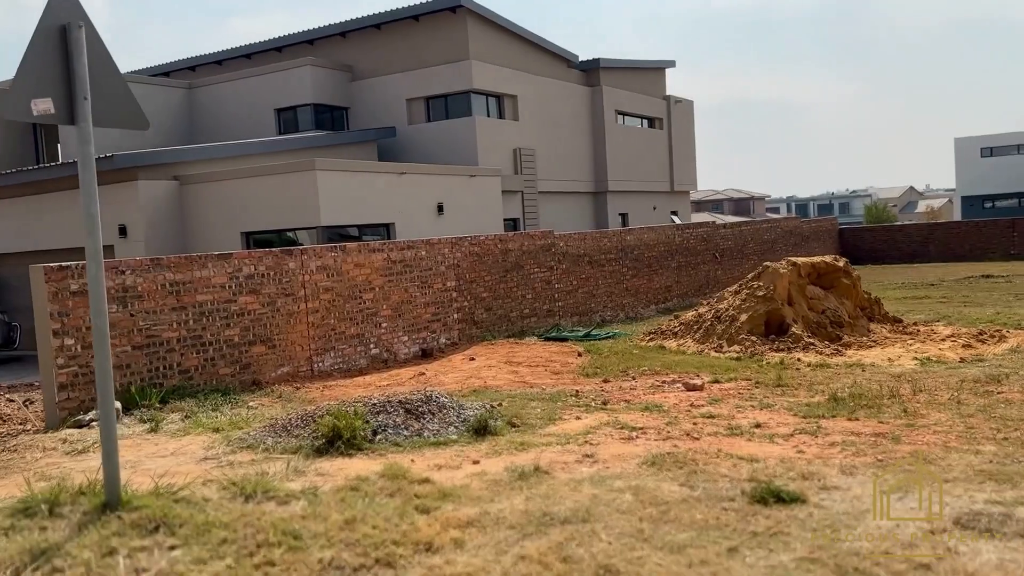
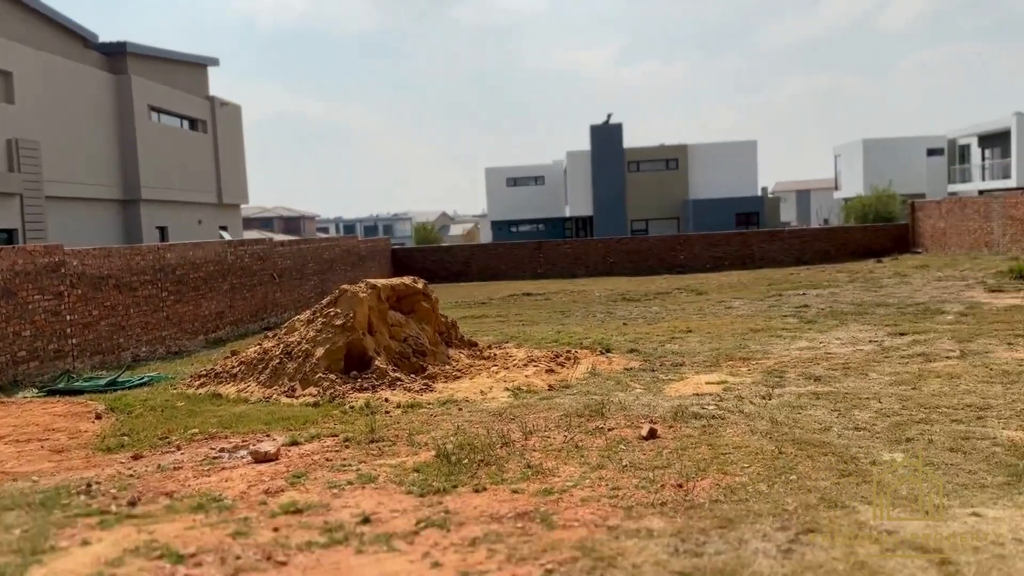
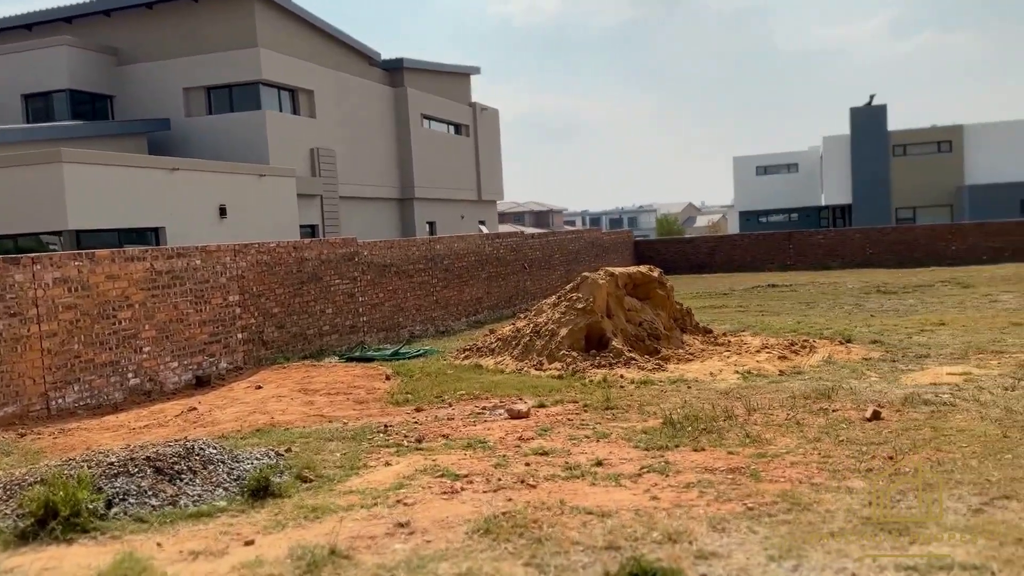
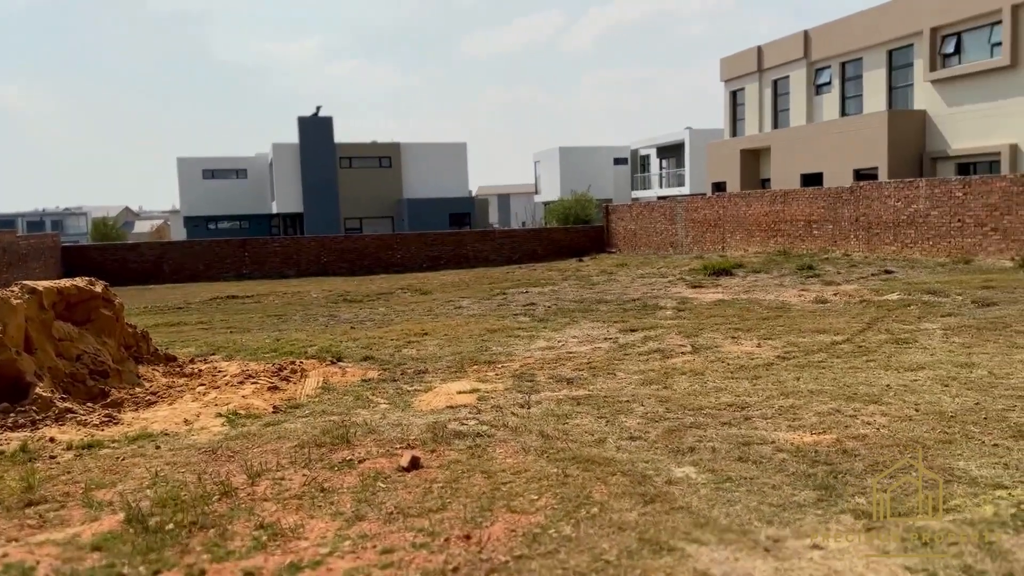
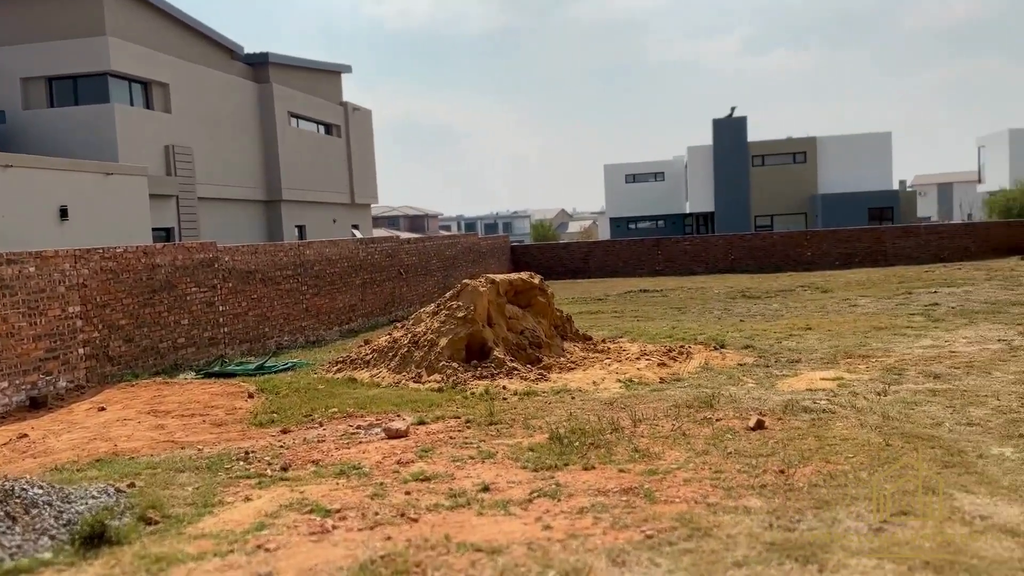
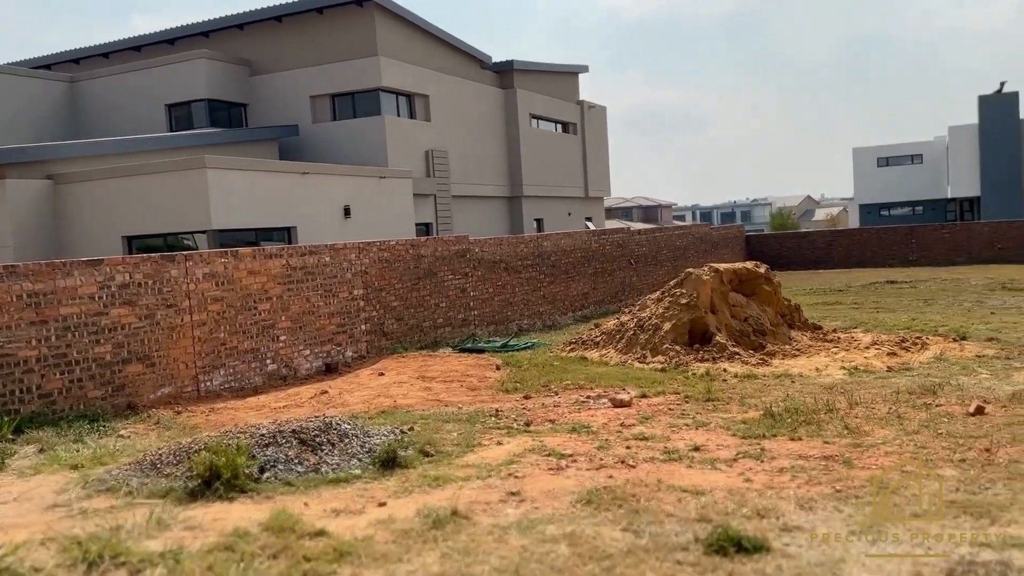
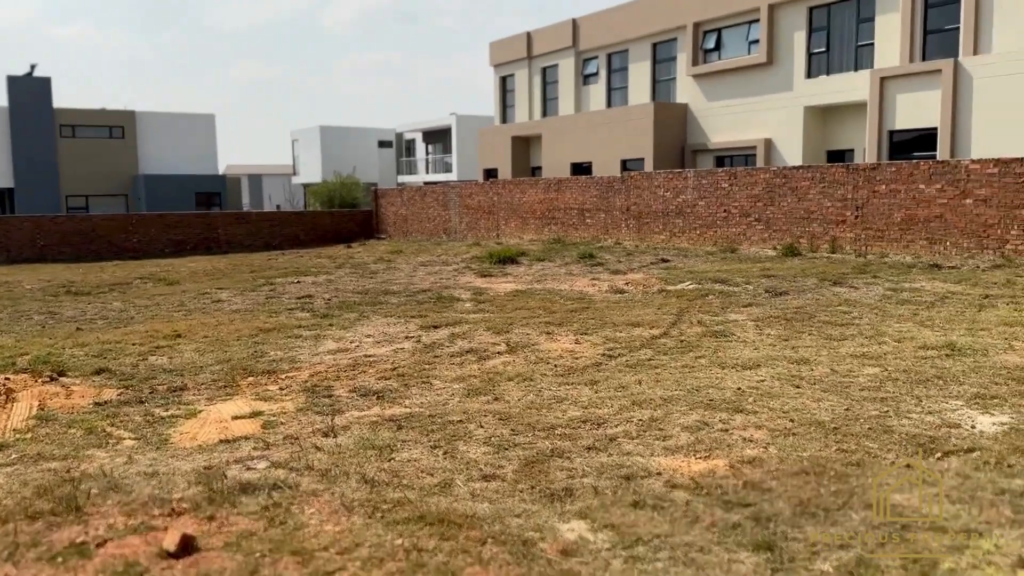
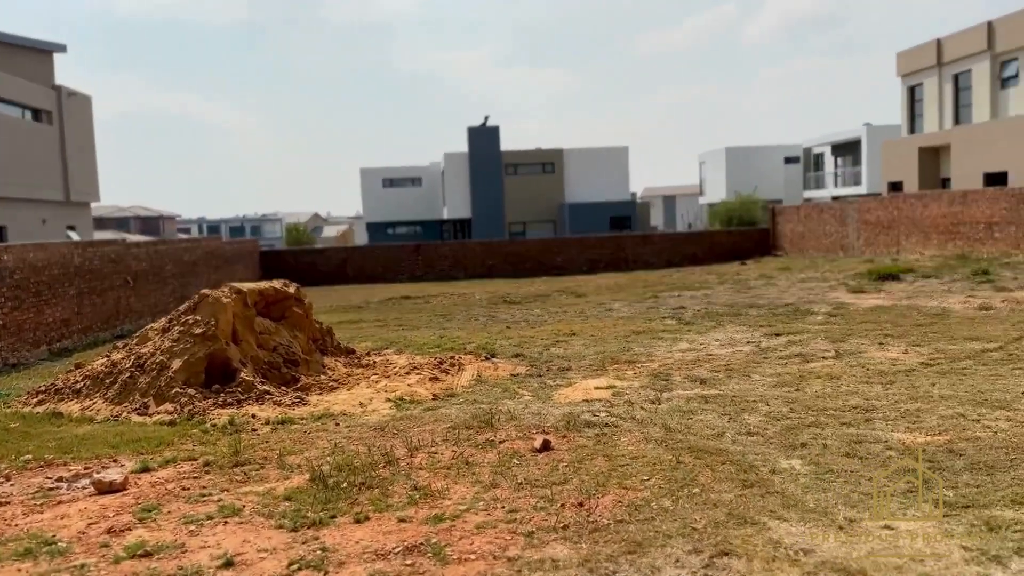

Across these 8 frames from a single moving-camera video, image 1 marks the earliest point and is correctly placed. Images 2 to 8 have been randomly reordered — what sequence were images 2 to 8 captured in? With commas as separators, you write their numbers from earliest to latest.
6, 3, 5, 2, 8, 4, 7
